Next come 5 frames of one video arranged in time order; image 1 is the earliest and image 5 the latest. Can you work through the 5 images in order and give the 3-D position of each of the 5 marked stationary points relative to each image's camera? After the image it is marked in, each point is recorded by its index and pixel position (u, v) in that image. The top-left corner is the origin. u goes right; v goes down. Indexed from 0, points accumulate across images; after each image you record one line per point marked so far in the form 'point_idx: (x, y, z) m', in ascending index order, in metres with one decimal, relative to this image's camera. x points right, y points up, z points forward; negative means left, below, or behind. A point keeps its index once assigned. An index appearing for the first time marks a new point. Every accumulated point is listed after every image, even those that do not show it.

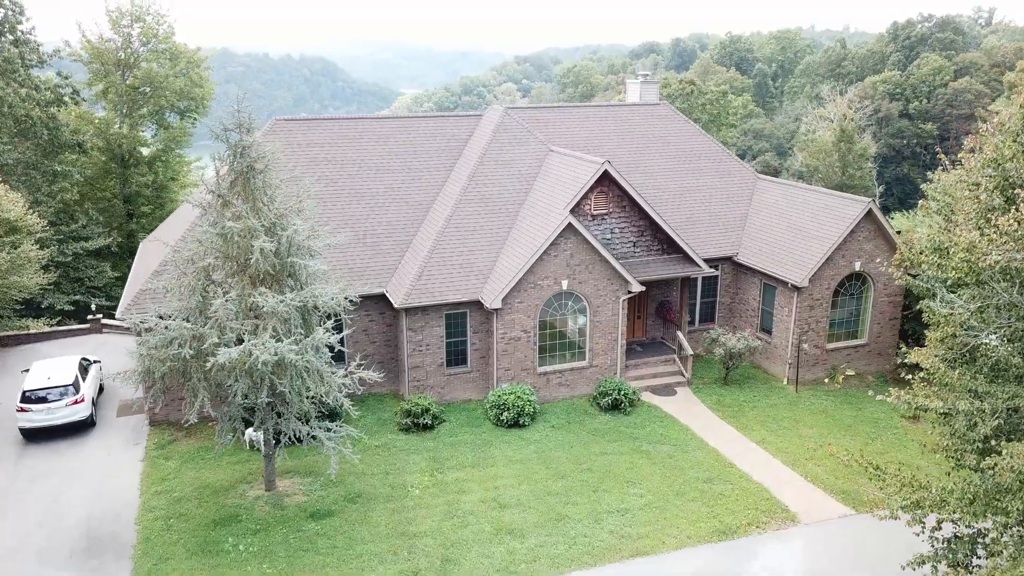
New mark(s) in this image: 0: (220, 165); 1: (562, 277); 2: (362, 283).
0: (-5.3, +2.2, +14.6) m
1: (+1.2, +0.3, +19.7) m
2: (-3.7, +0.2, +19.9) m
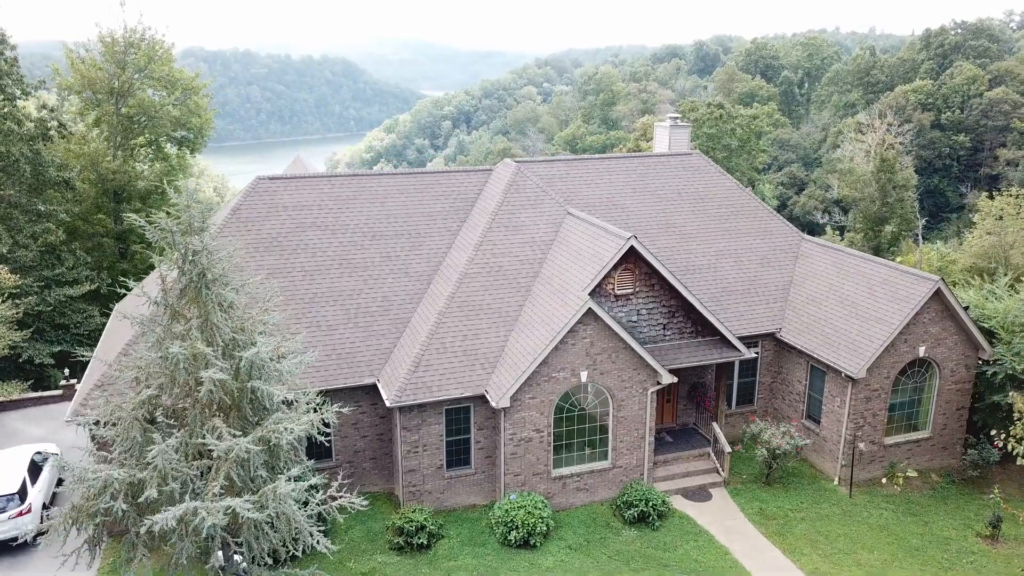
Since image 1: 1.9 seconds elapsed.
0: (-5.2, +0.3, +12.1) m
1: (+1.5, -1.7, +17.1) m
2: (-3.5, -1.8, +17.4) m
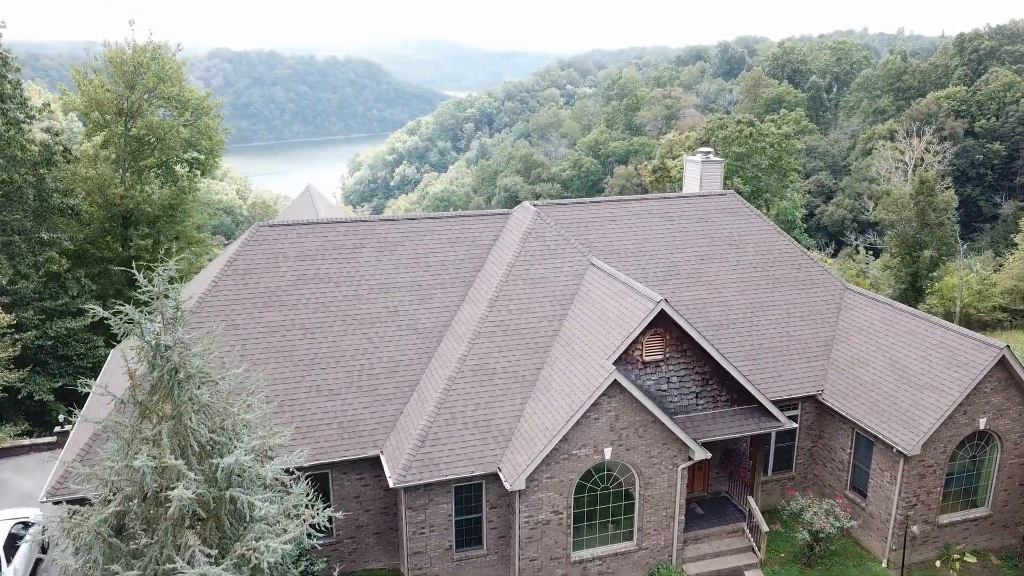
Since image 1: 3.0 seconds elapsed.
0: (-5.0, -1.0, +10.7) m
1: (+1.8, -3.0, +15.5) m
2: (-3.2, -3.1, +15.9) m
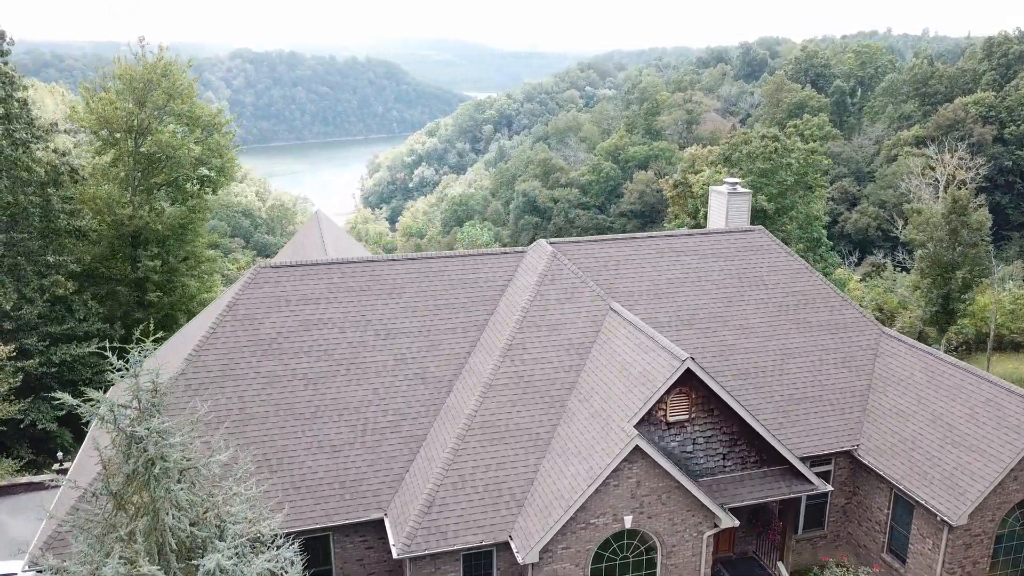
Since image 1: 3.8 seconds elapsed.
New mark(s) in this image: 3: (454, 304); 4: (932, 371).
0: (-4.8, -2.0, +9.7) m
1: (+2.0, -4.0, +14.4) m
2: (-2.9, -4.0, +14.9) m
3: (-1.3, -0.4, +17.8) m
4: (+9.1, -1.8, +17.5) m
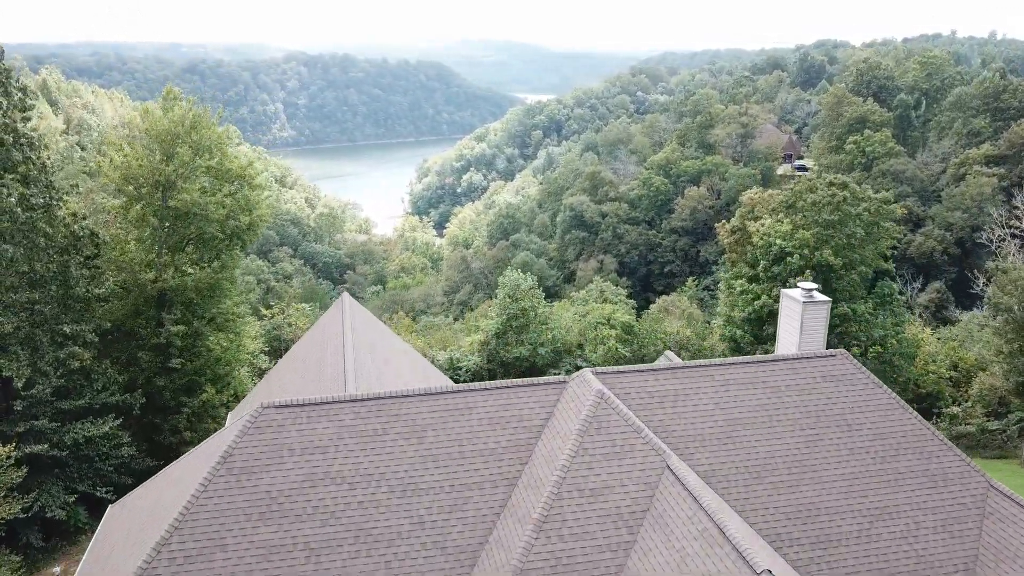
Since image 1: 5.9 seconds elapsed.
0: (-4.6, -4.6, +7.5) m
1: (+2.4, -6.8, +11.8) m
2: (-2.4, -6.8, +12.6) m
3: (-0.5, -3.1, +15.4) m
4: (+9.8, -4.7, +14.5) m
